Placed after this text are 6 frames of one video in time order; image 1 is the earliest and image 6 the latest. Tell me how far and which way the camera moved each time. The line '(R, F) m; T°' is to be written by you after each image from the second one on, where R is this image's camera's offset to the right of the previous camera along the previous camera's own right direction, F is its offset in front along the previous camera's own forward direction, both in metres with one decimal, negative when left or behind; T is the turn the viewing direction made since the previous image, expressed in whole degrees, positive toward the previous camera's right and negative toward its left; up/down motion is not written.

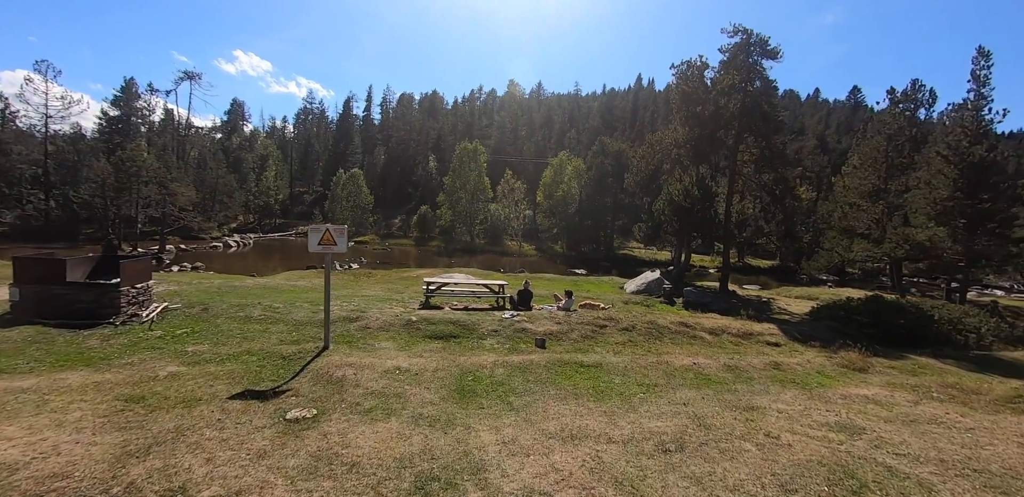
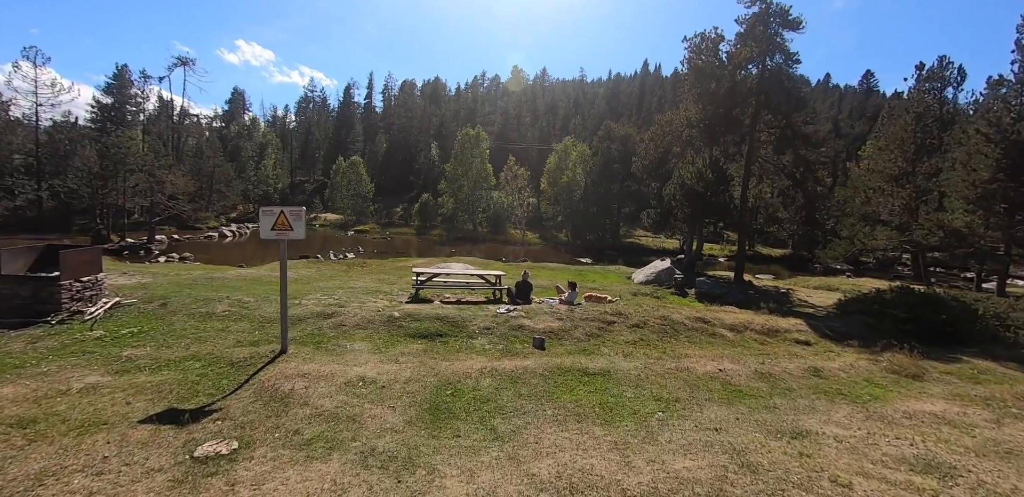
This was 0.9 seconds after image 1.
(+0.3, +1.6) m; -1°
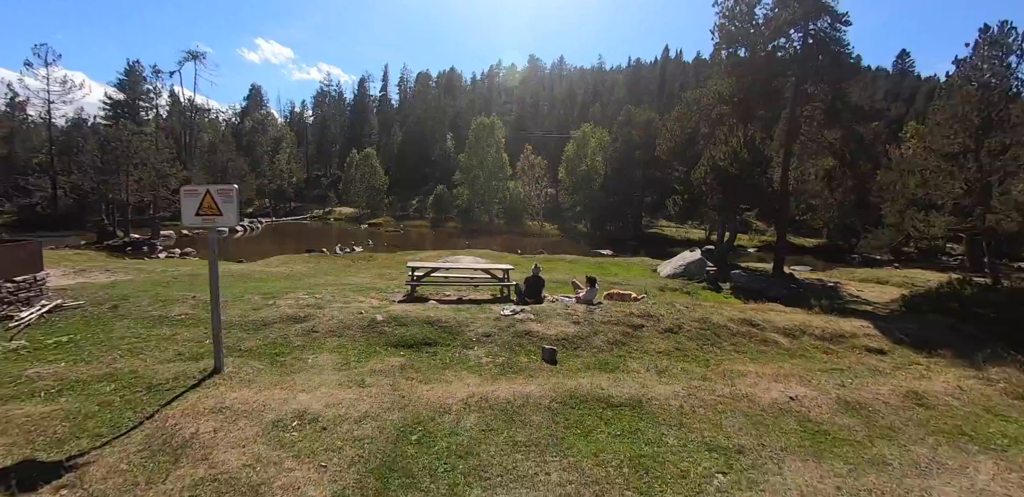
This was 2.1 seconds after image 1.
(+0.3, +2.0) m; -2°
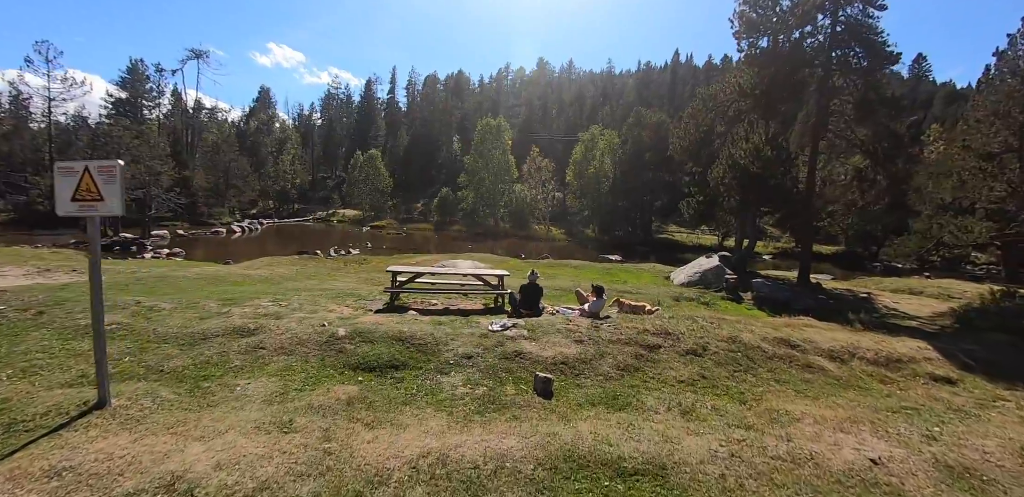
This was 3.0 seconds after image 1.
(+0.3, +1.6) m; -1°
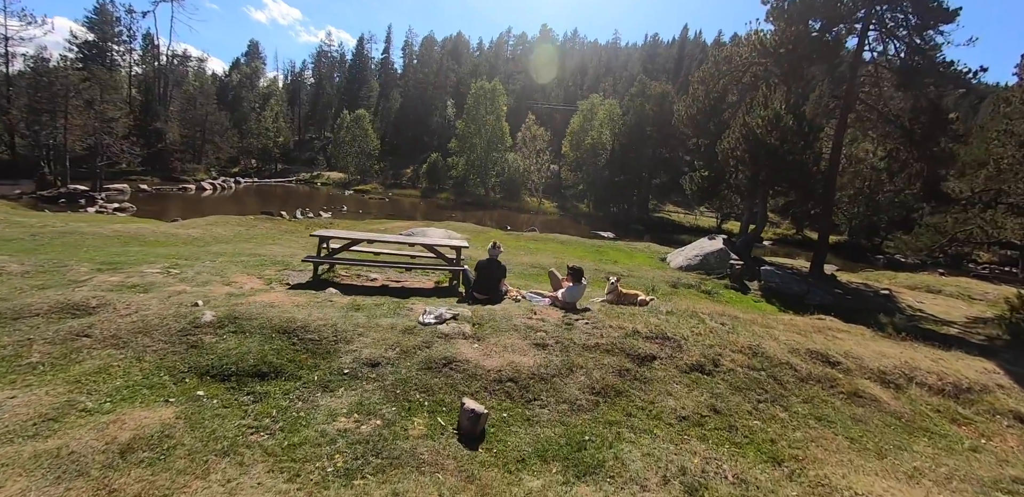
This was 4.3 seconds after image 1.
(+0.7, +2.3) m; +1°
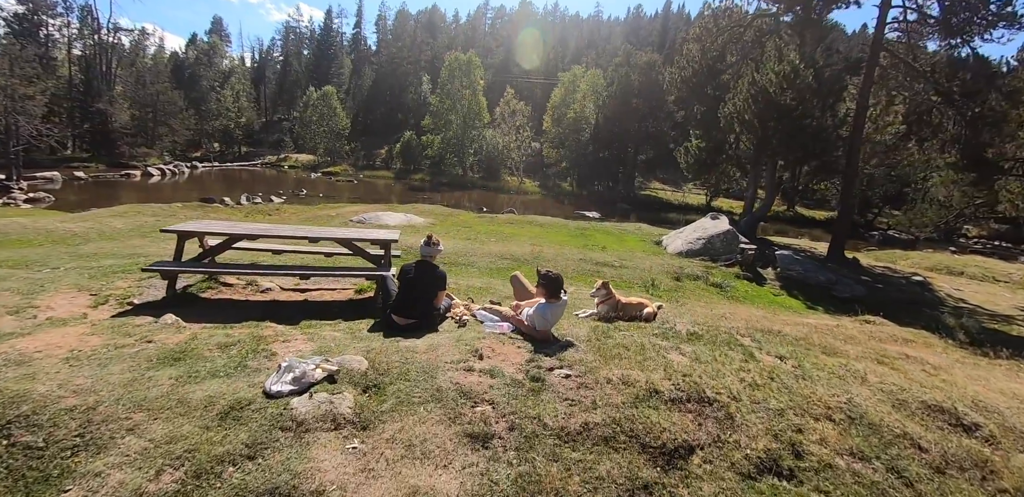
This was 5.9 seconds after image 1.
(+0.5, +2.6) m; +2°
